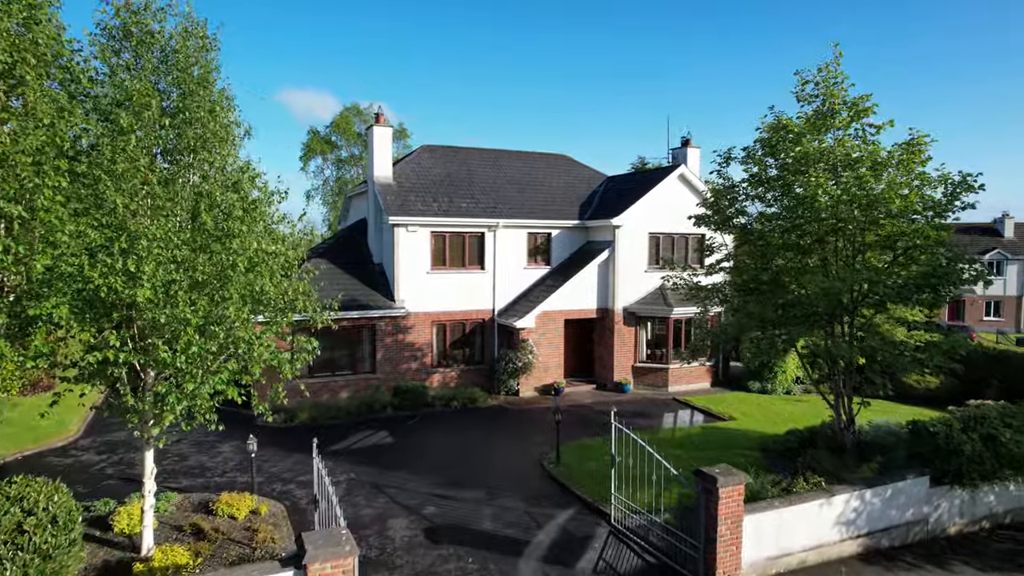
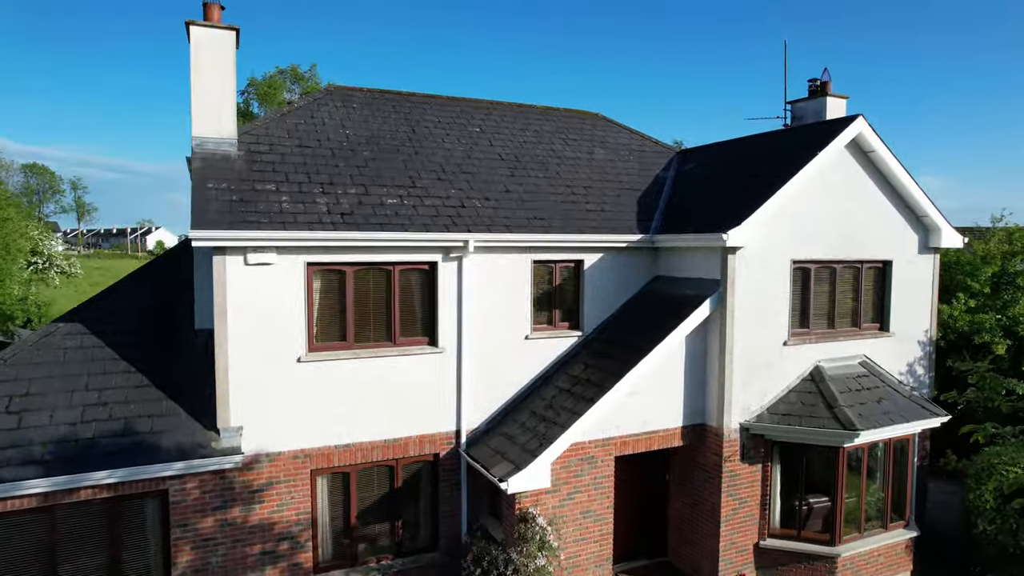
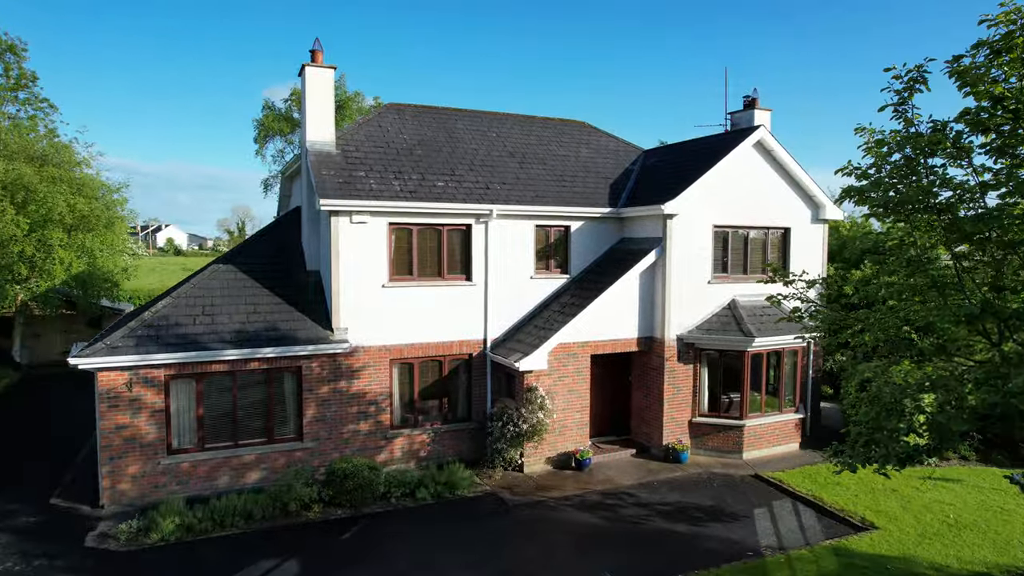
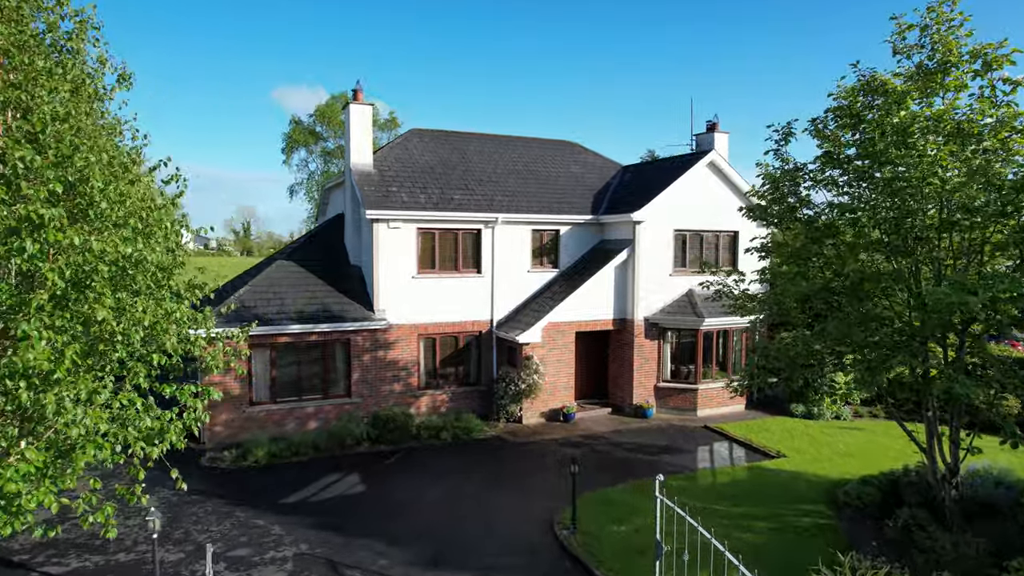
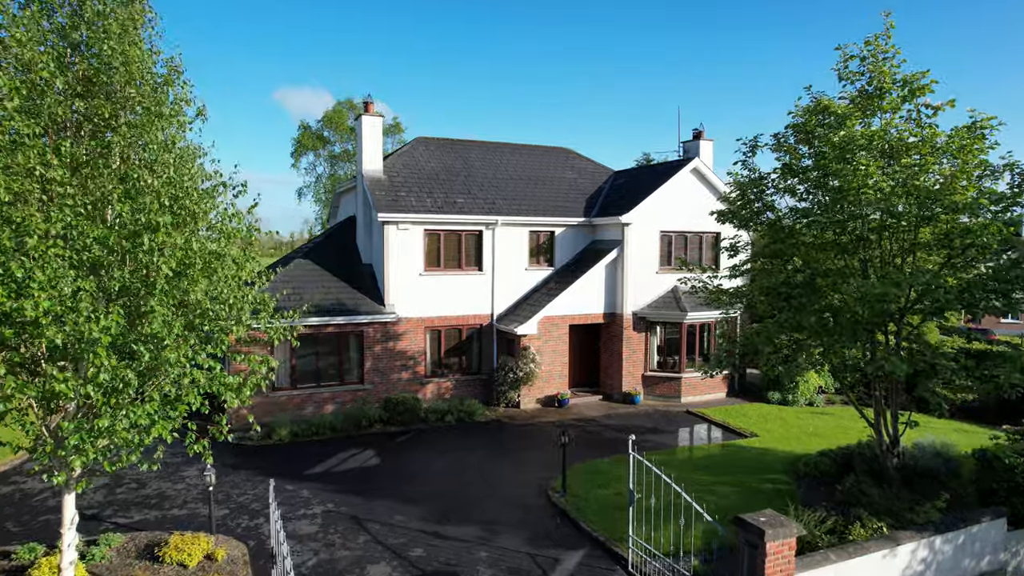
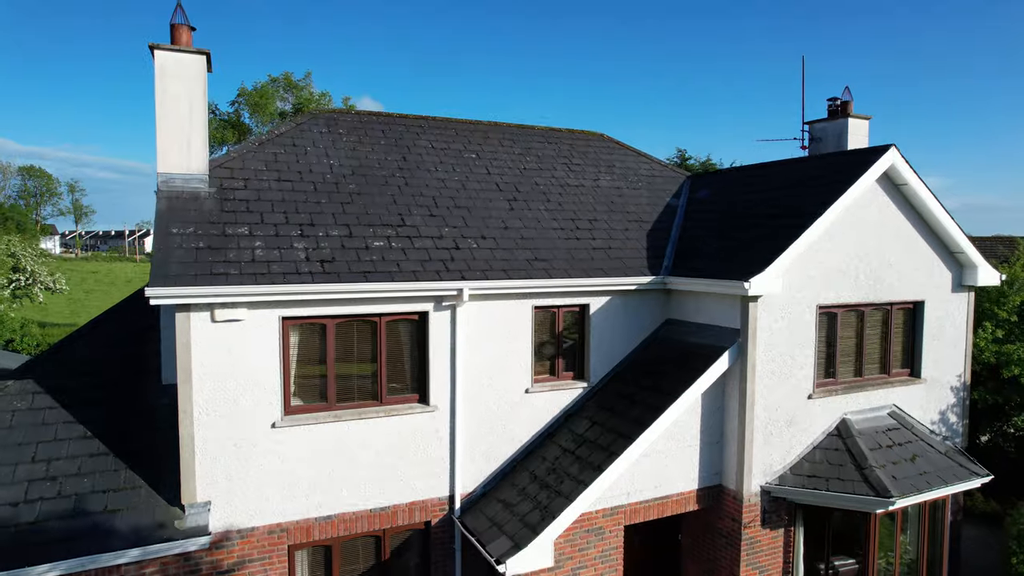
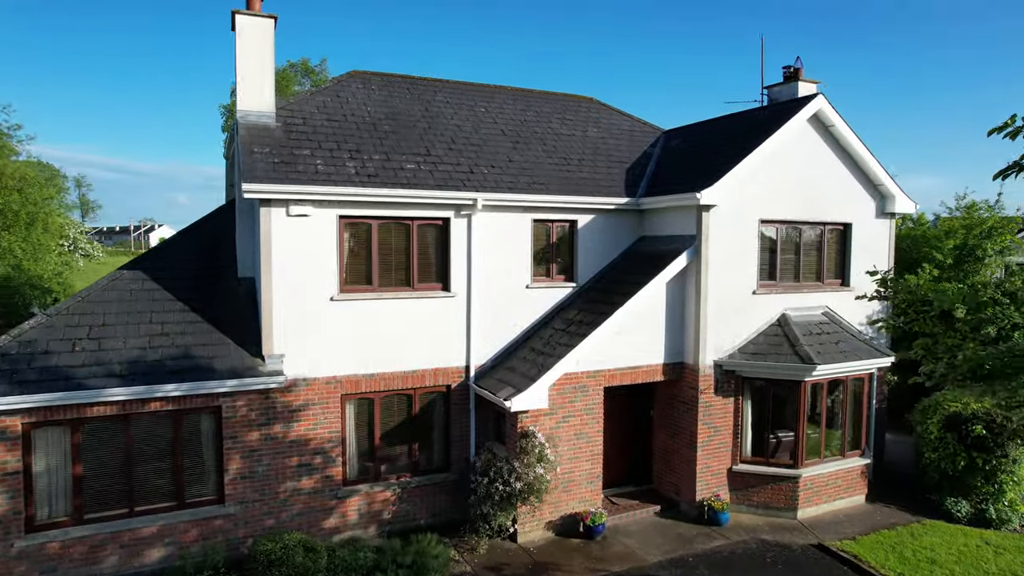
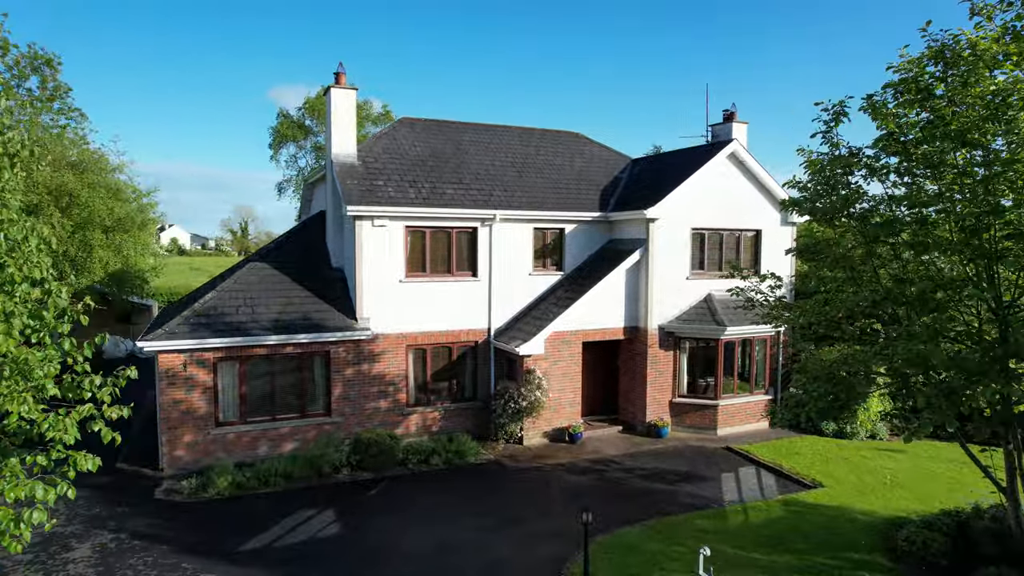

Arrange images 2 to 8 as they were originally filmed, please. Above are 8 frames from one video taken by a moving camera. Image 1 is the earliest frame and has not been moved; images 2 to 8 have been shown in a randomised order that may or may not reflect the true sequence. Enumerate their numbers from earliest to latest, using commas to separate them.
5, 4, 8, 3, 7, 2, 6
